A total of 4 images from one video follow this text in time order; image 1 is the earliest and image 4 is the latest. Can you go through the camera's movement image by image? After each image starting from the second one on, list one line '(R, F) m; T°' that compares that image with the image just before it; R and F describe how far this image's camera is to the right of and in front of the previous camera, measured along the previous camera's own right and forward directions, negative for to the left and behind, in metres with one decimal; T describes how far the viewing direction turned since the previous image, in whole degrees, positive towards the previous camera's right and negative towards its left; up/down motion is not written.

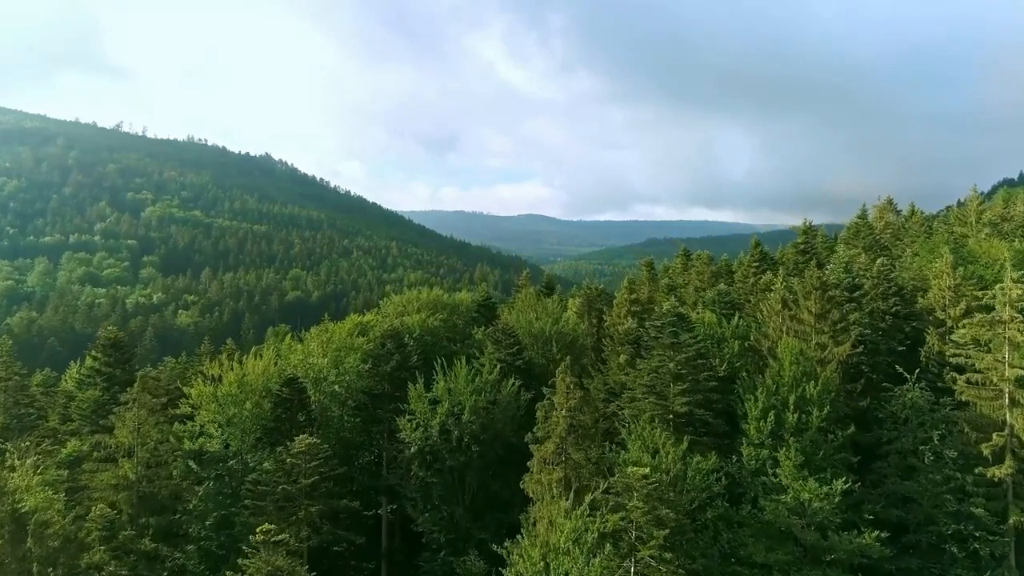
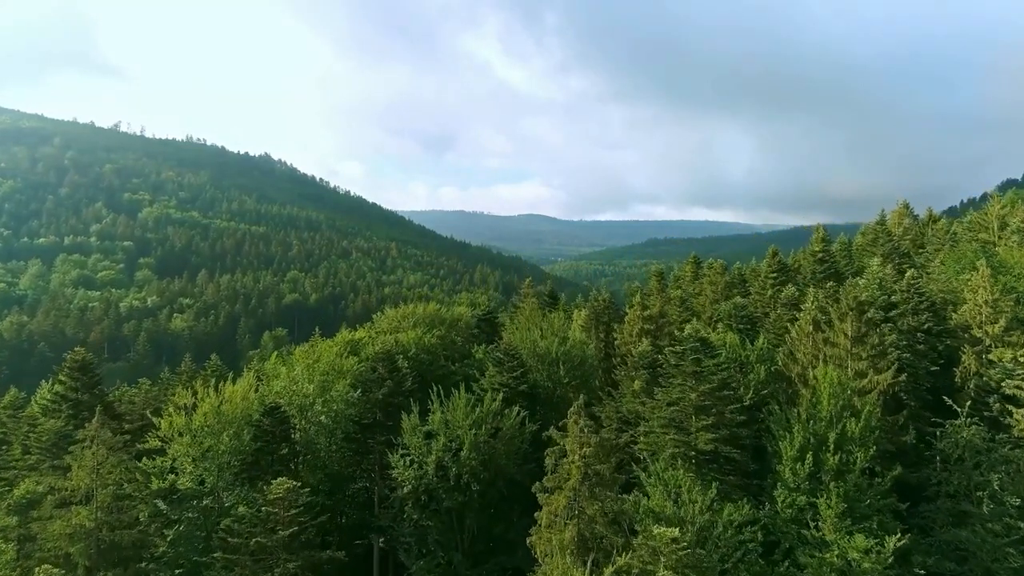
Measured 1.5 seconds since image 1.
(-0.2, +3.8) m; 0°
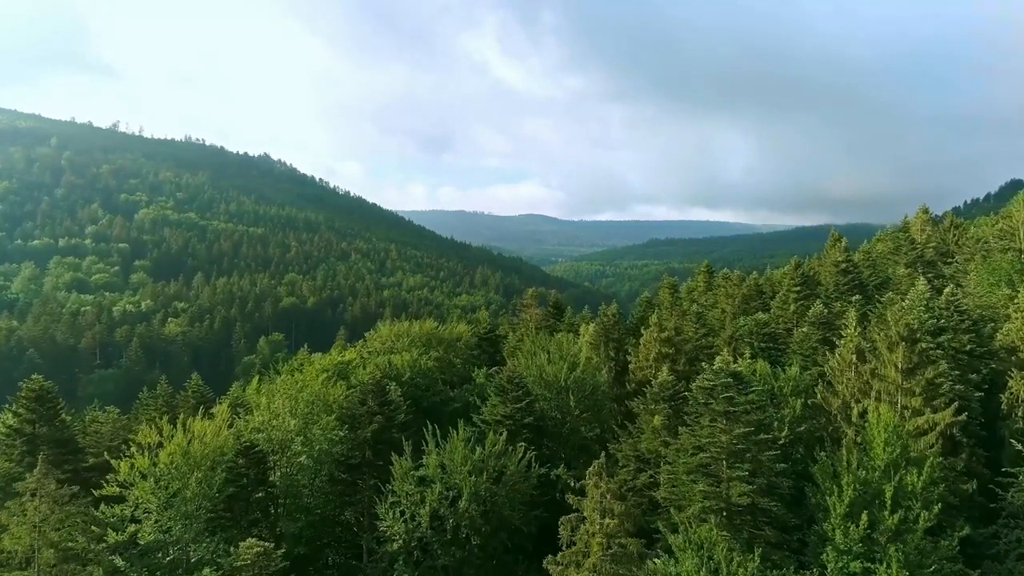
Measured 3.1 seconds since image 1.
(-0.3, +4.2) m; 0°
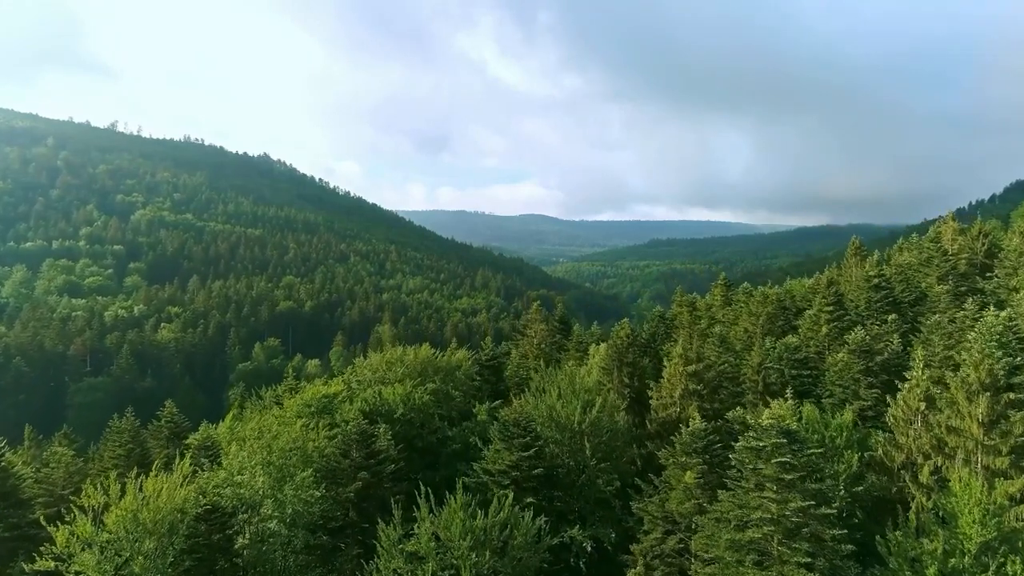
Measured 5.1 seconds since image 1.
(-0.4, +5.0) m; 0°
